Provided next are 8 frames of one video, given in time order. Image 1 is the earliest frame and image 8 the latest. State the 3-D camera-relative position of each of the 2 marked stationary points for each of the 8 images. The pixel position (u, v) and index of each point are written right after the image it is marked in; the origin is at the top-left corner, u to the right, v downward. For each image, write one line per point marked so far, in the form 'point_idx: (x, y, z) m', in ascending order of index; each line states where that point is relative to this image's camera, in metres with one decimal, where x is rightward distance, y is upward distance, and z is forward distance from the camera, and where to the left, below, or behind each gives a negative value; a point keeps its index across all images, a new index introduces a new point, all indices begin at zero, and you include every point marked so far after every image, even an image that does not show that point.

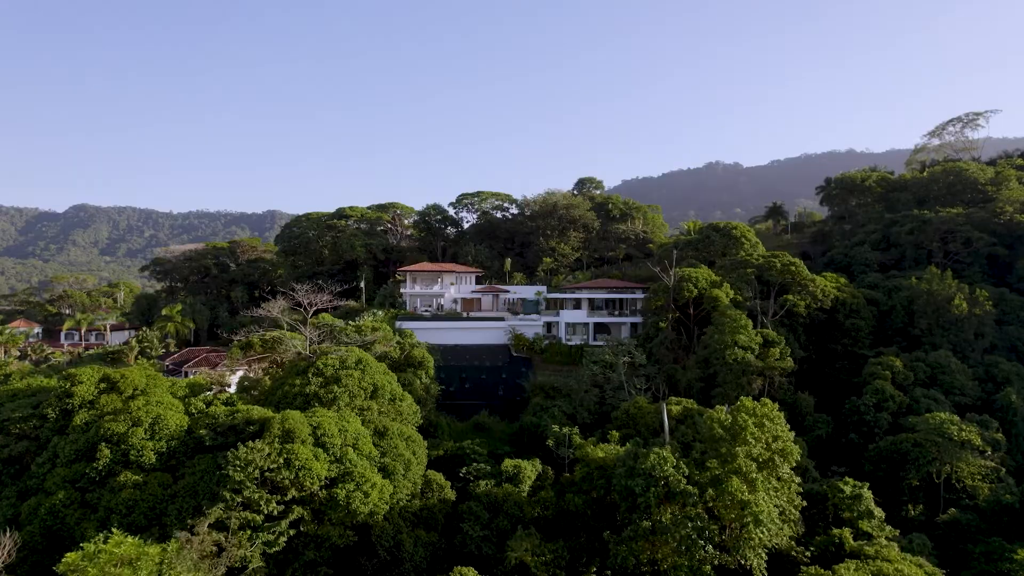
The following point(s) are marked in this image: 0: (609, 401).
0: (+1.7, -1.8, +12.3) m
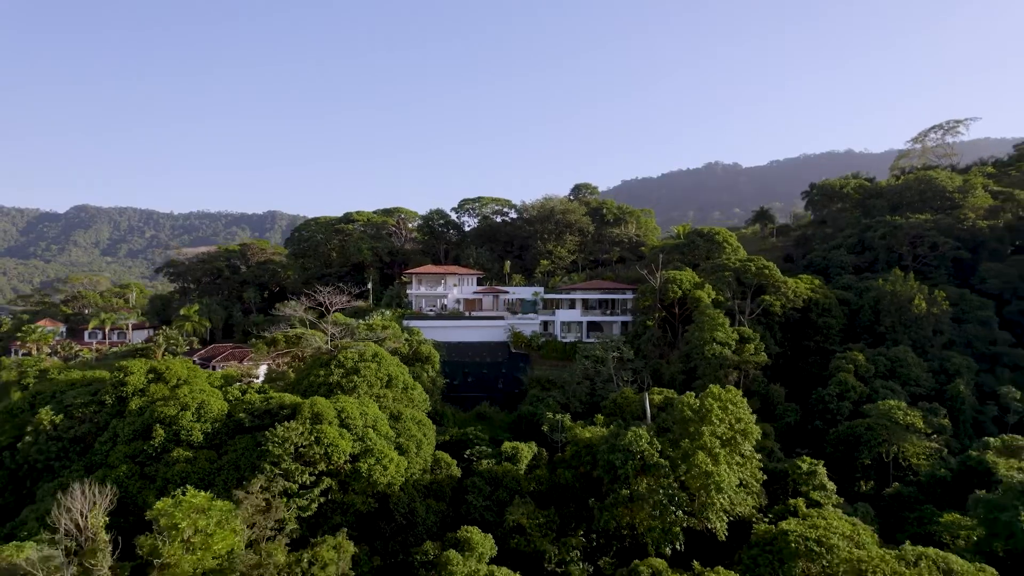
0: (+1.7, -1.9, +13.6) m
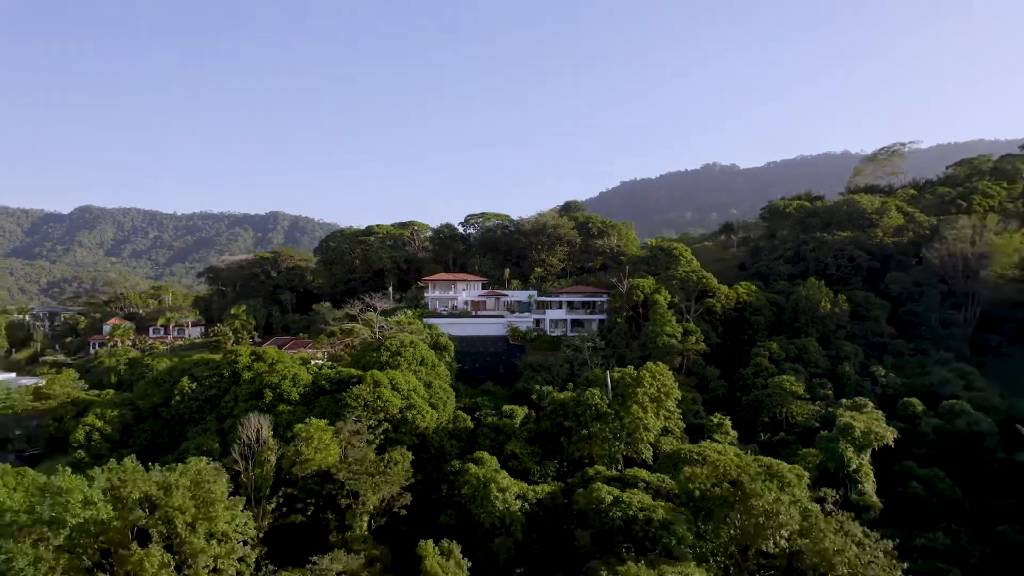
0: (+1.6, -2.0, +18.0) m
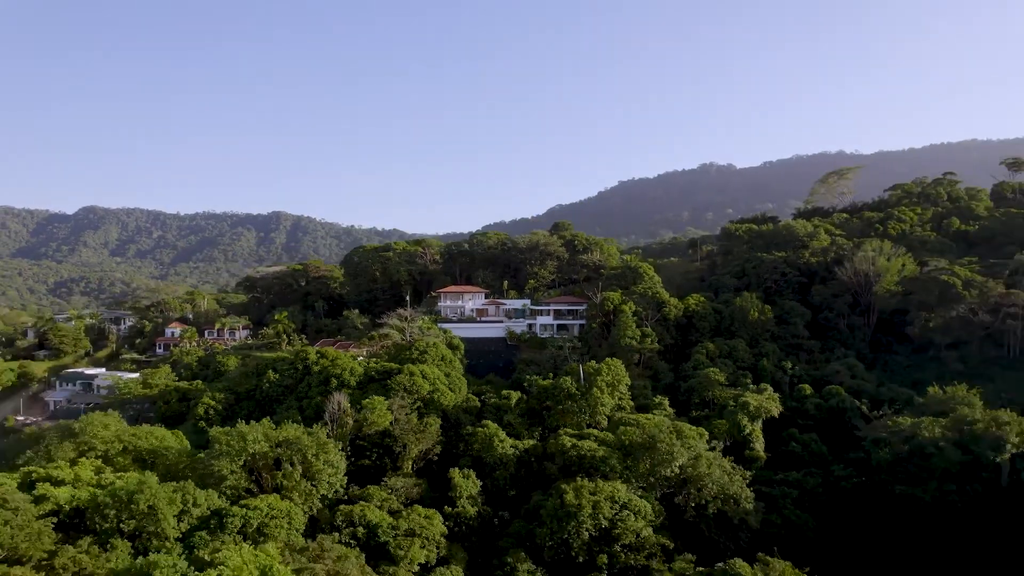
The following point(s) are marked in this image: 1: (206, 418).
0: (+1.5, -2.5, +23.4) m
1: (-8.4, -3.5, +18.9) m
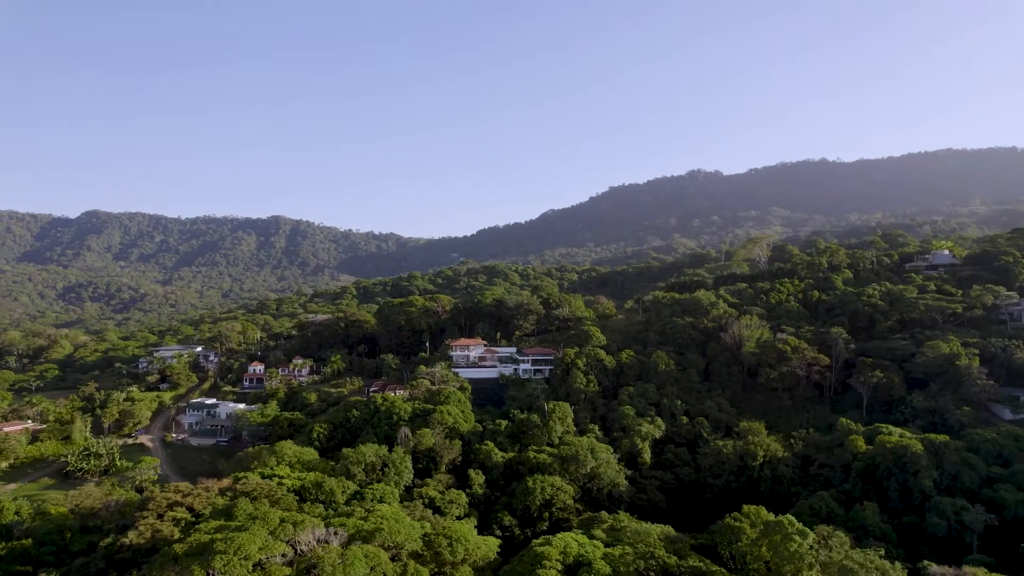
0: (+1.0, -5.8, +36.0) m
1: (-8.9, -6.8, +31.5) m
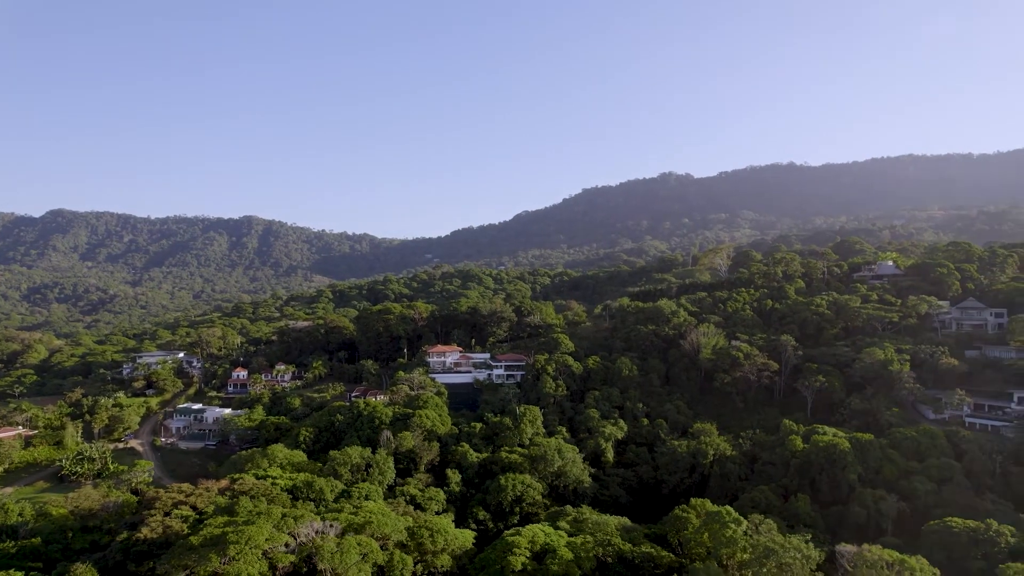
0: (-0.4, -6.4, +38.6) m
1: (-10.2, -7.4, +33.7) m
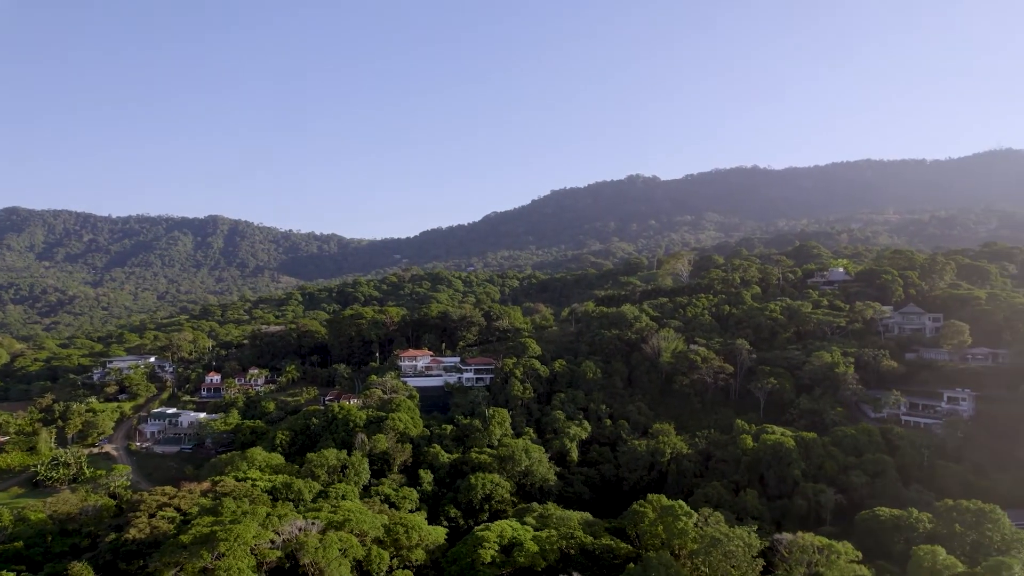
0: (-2.2, -6.8, +40.1) m
1: (-11.7, -7.8, +34.8) m
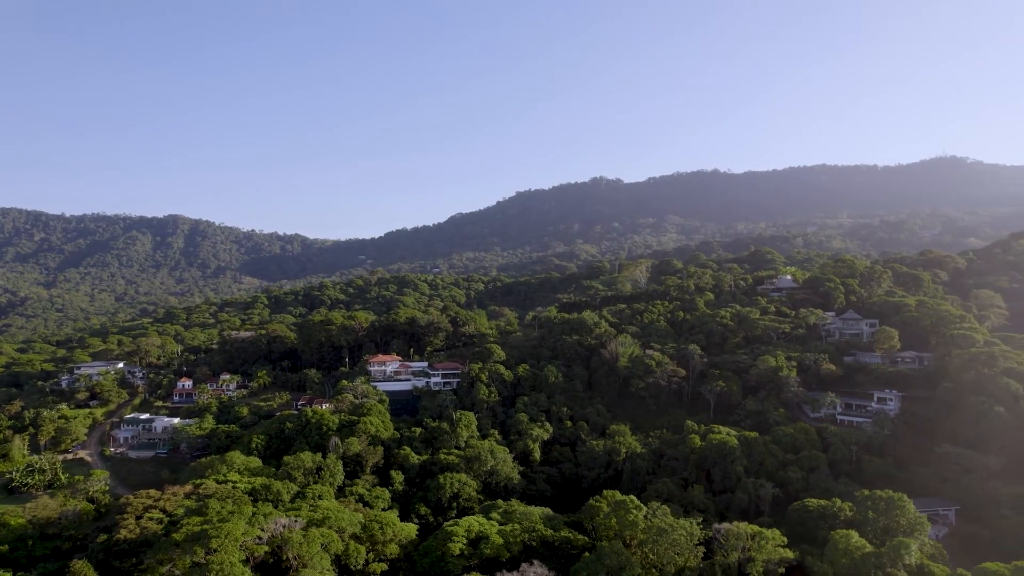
0: (-4.3, -7.3, +42.1) m
1: (-13.5, -8.4, +36.2) m
